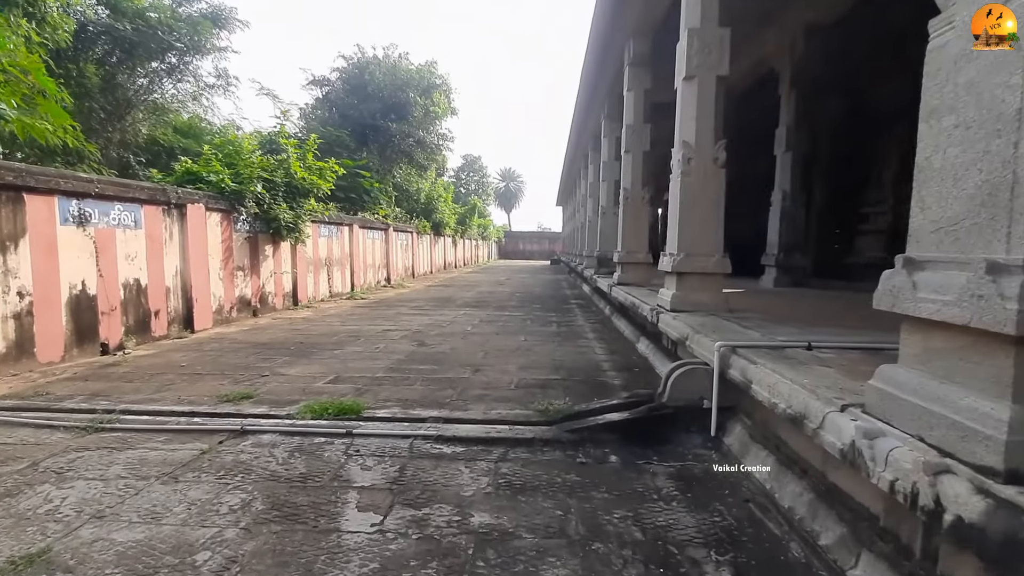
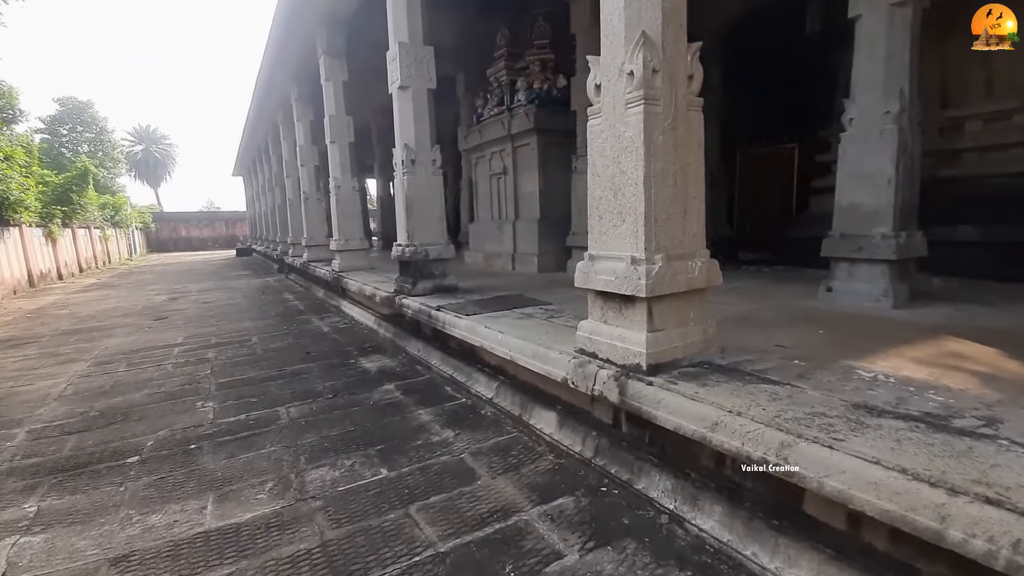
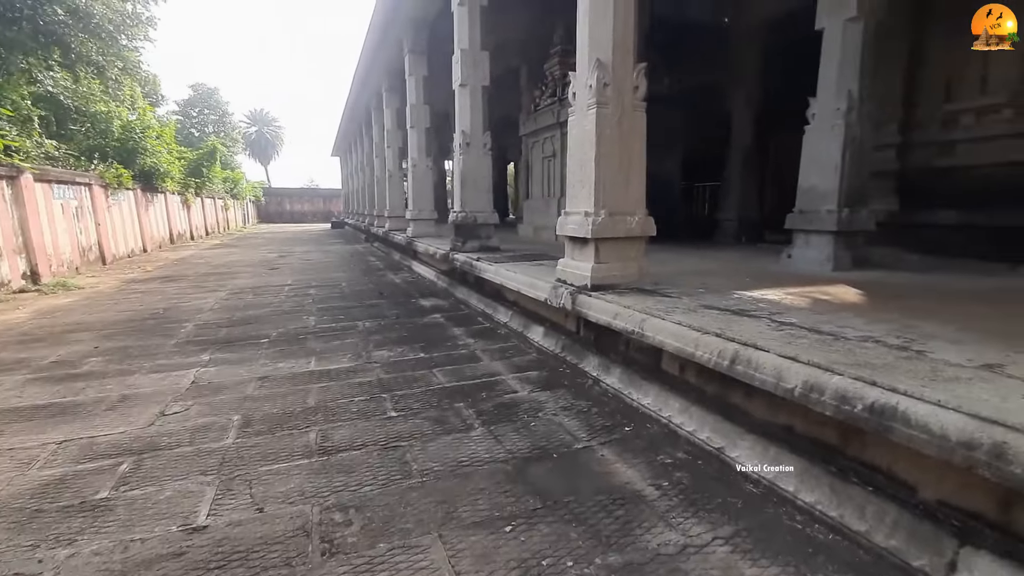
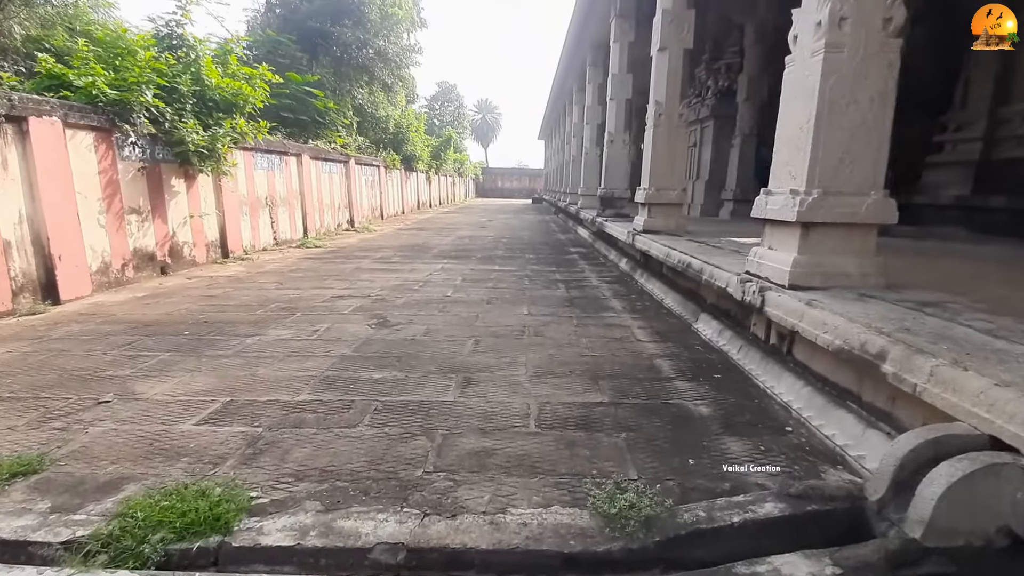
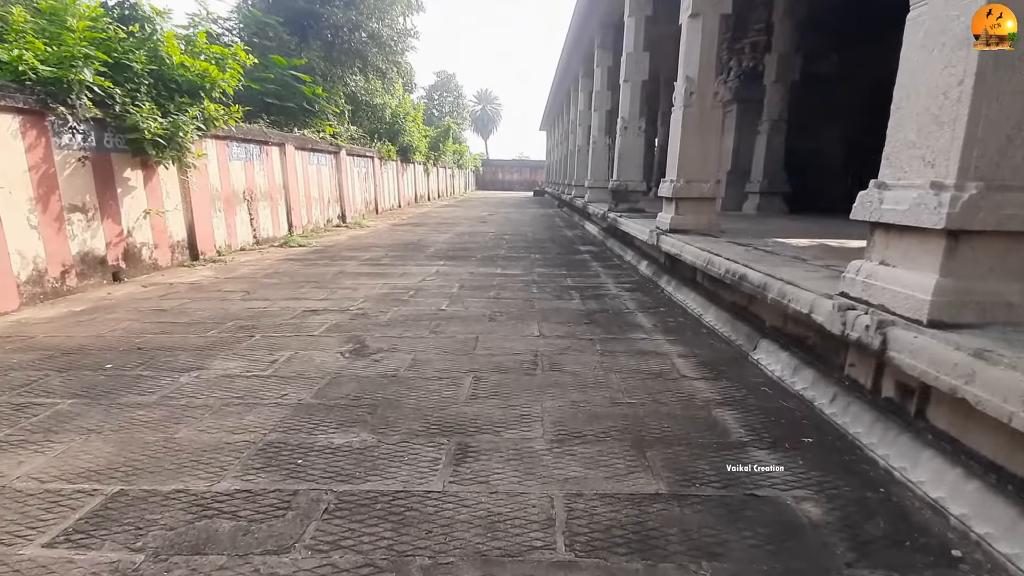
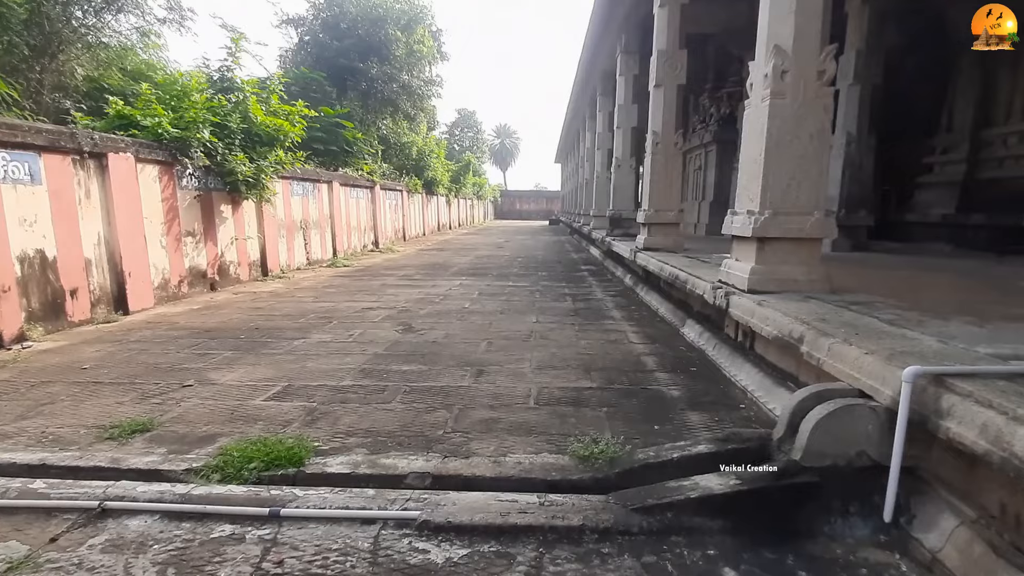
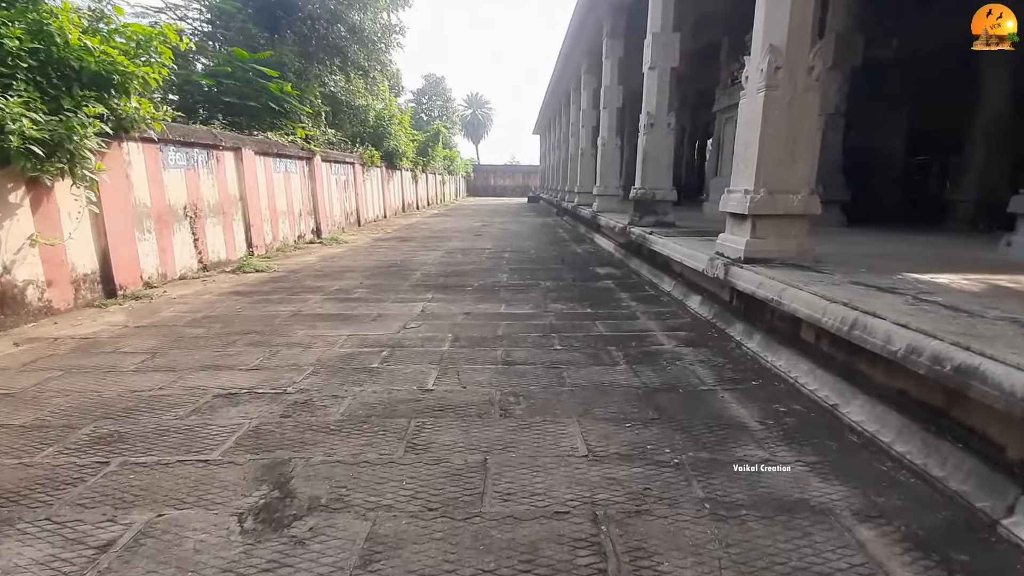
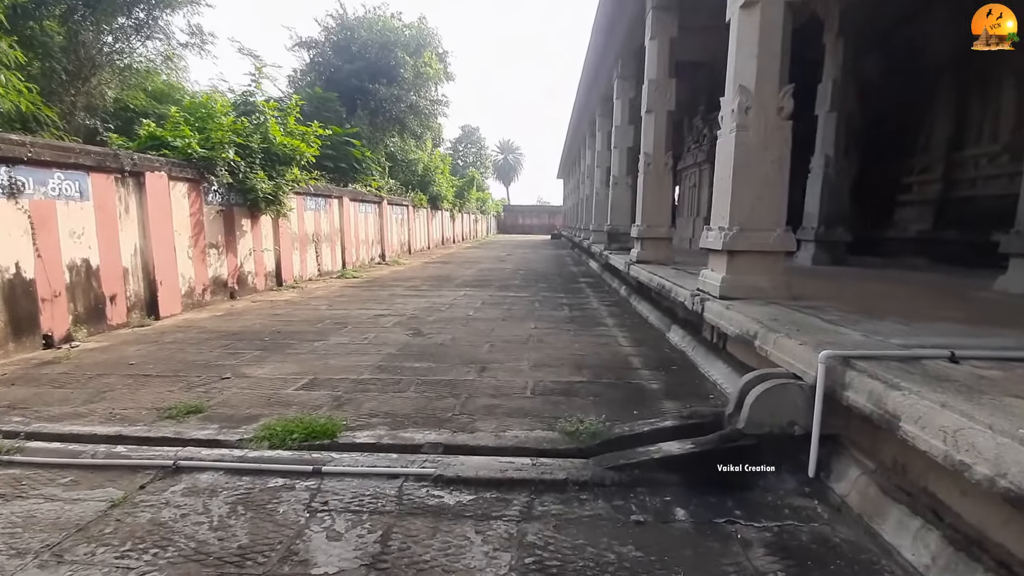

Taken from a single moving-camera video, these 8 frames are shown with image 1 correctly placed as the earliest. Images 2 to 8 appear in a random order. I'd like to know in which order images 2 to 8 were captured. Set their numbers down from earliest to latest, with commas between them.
8, 6, 4, 5, 7, 3, 2
